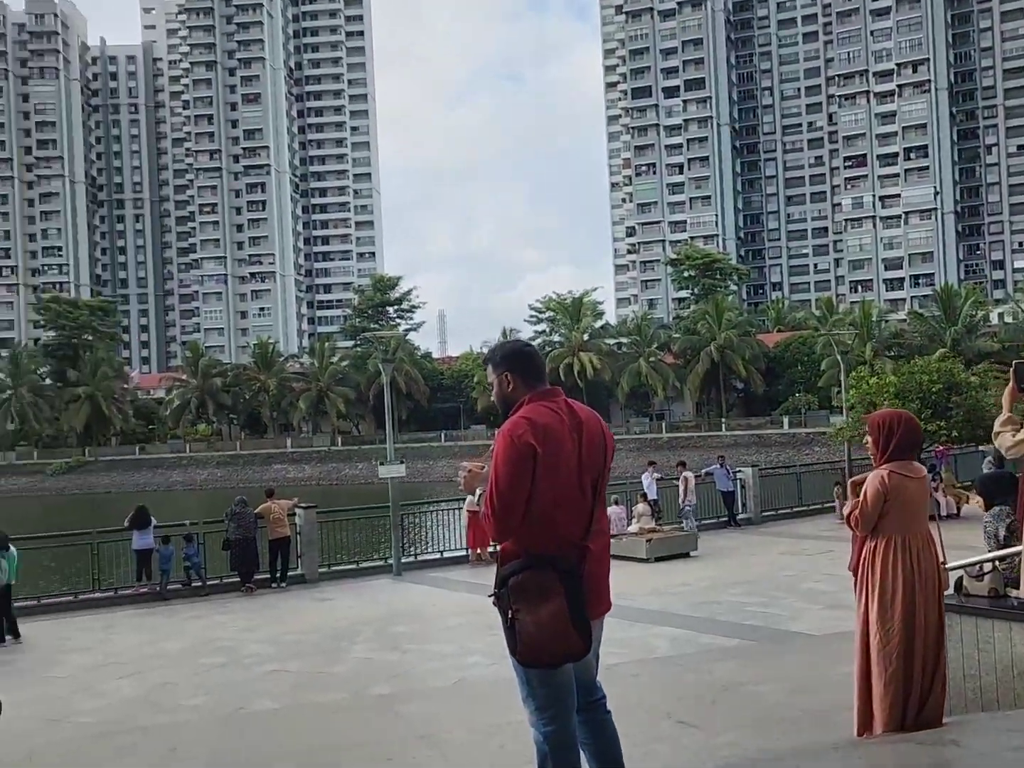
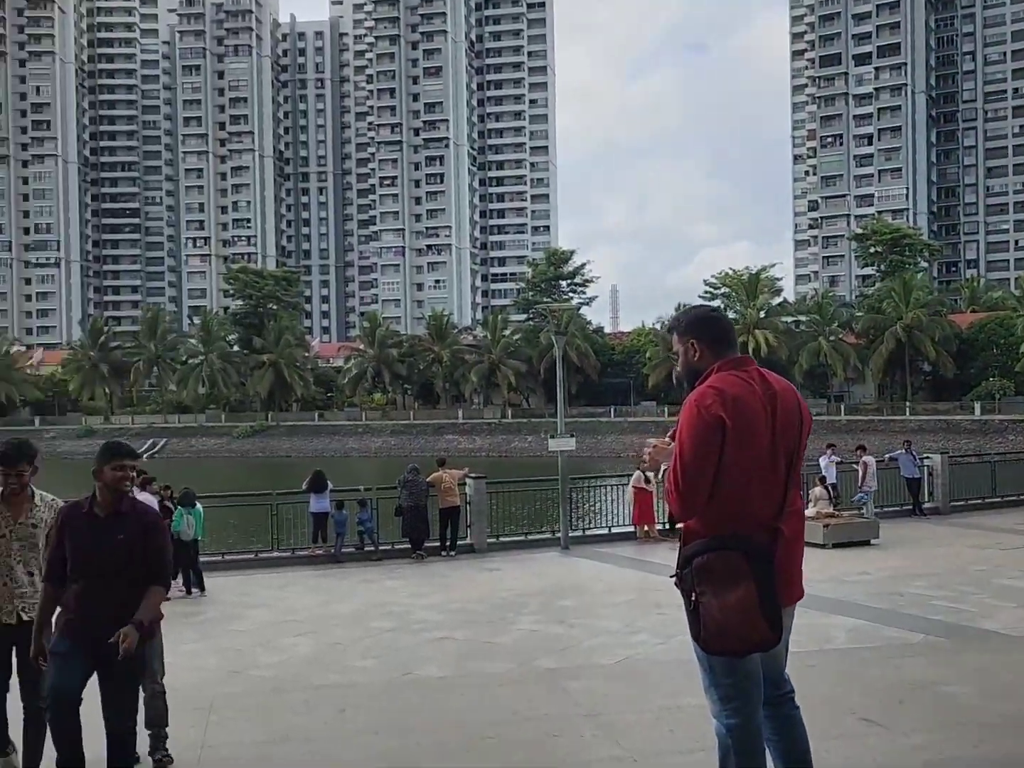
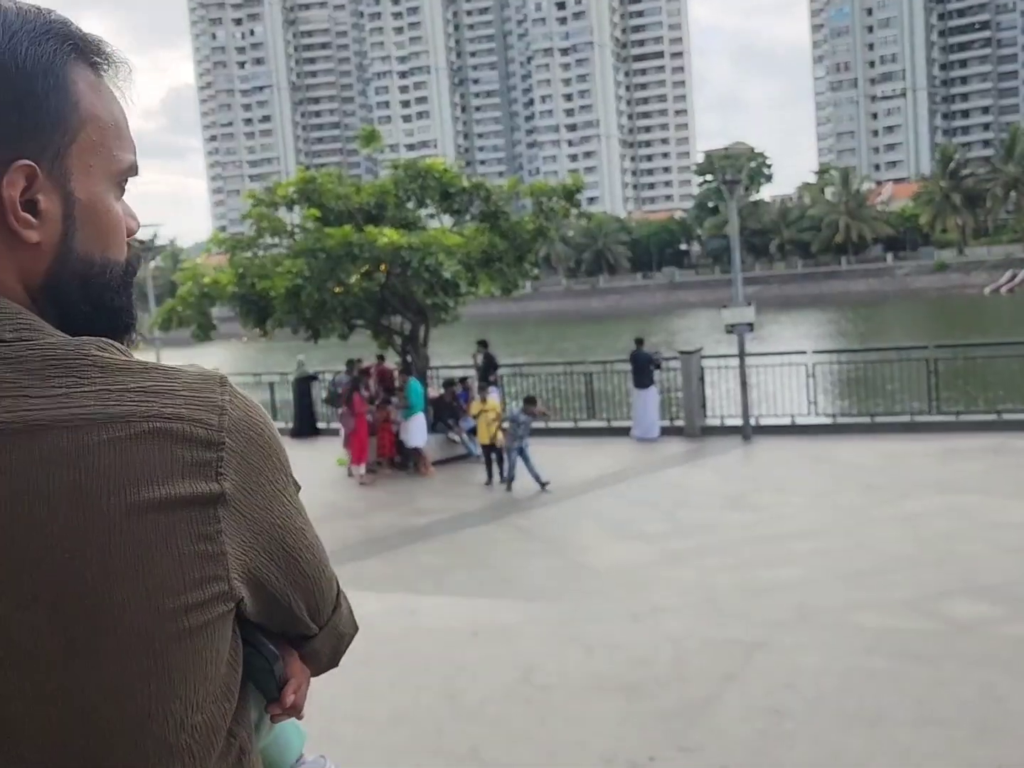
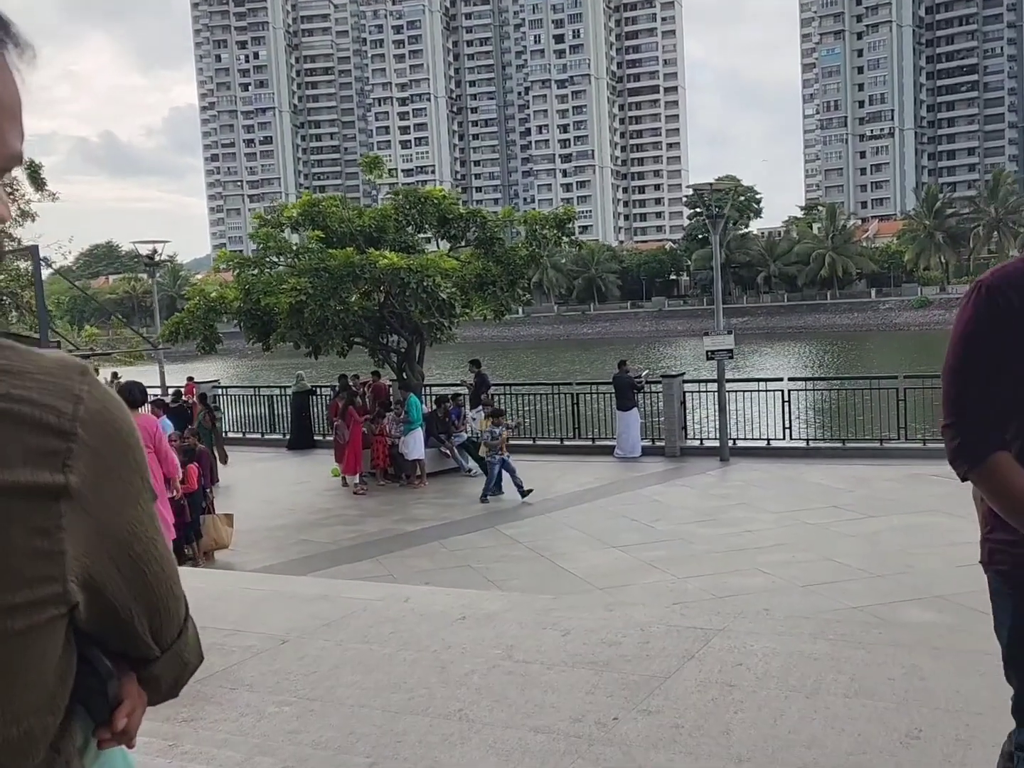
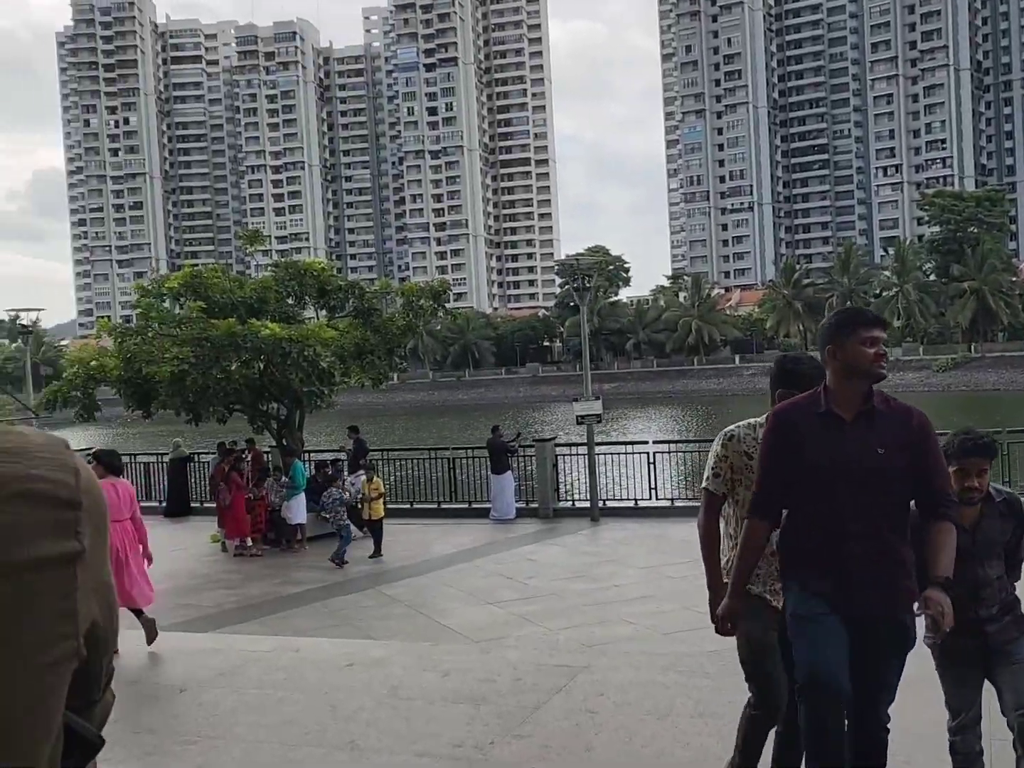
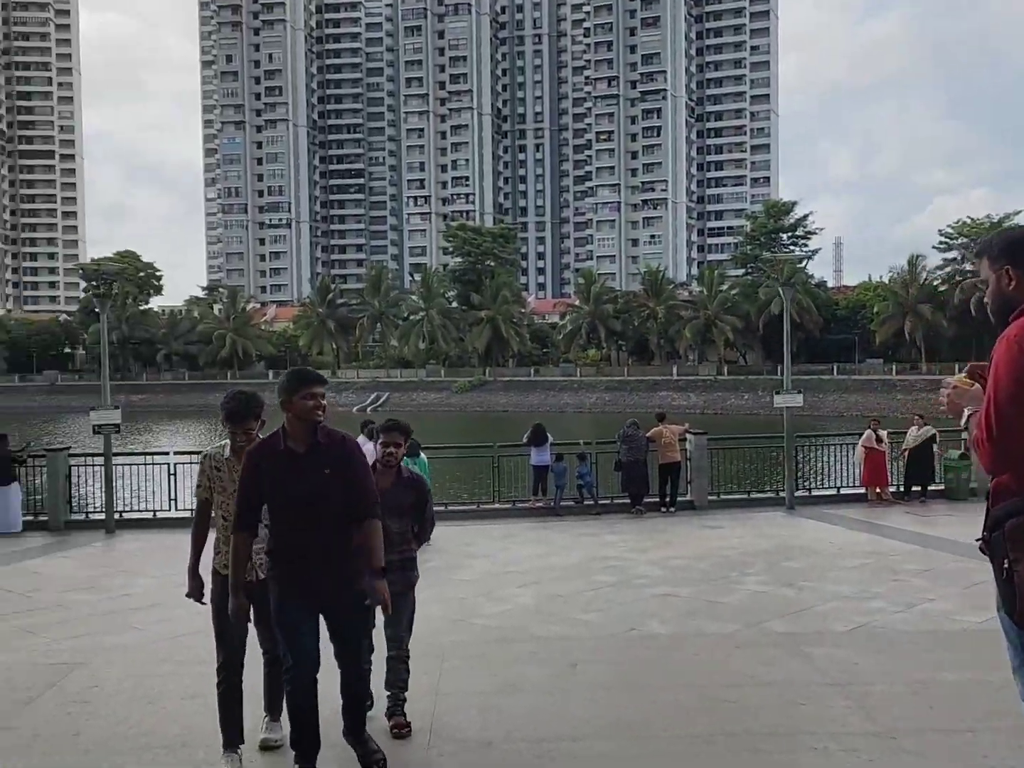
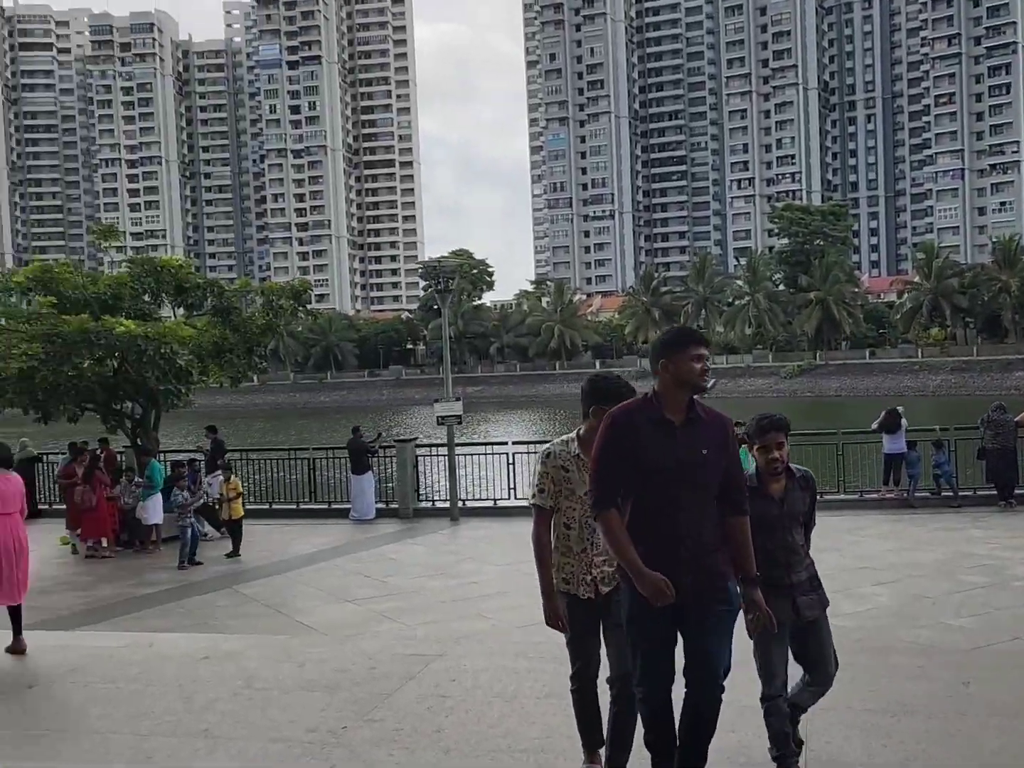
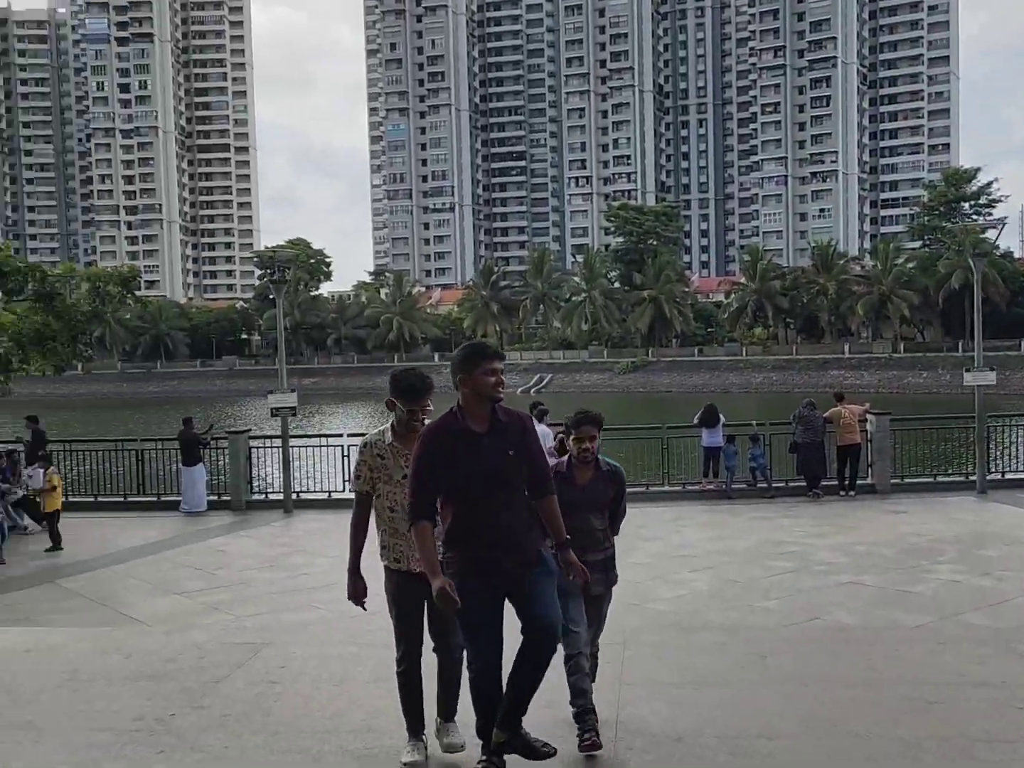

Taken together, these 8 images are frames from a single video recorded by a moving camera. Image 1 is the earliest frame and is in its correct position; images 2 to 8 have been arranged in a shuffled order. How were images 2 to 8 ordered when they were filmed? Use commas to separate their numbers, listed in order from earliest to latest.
2, 6, 8, 7, 5, 4, 3
